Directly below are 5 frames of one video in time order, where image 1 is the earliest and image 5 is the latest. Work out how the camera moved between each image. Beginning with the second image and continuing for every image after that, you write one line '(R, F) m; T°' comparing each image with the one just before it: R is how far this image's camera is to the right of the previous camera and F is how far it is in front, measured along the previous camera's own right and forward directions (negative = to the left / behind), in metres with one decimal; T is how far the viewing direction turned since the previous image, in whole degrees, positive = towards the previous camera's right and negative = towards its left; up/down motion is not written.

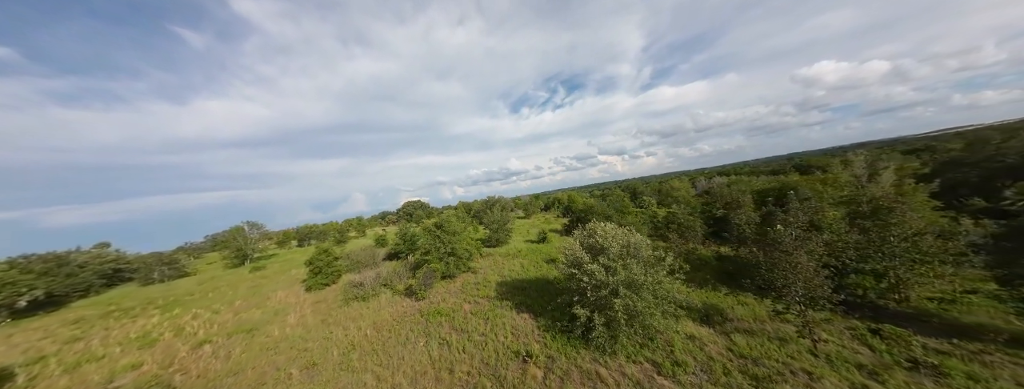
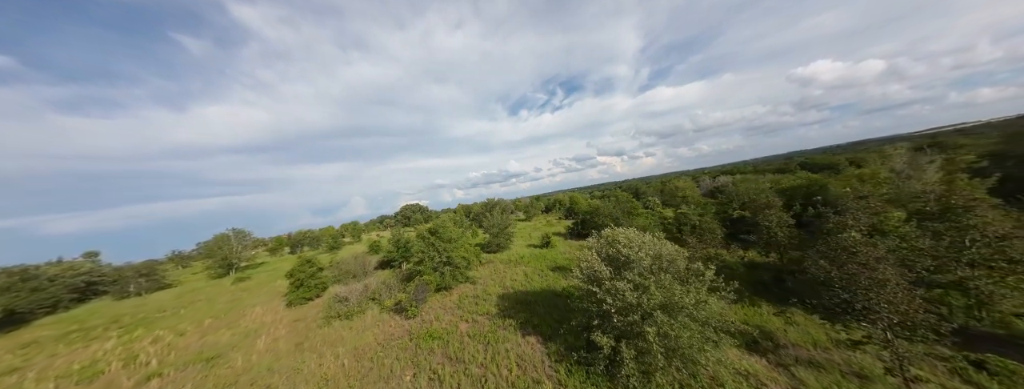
(-0.2, +2.8) m; 0°
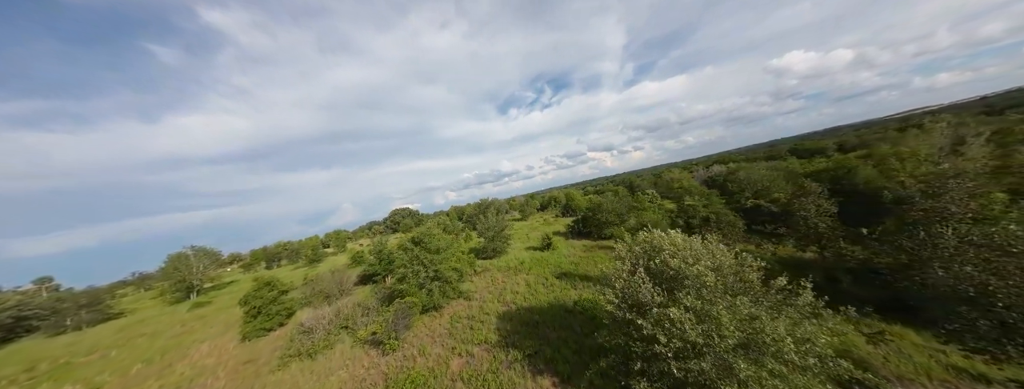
(-0.3, +3.9) m; +2°
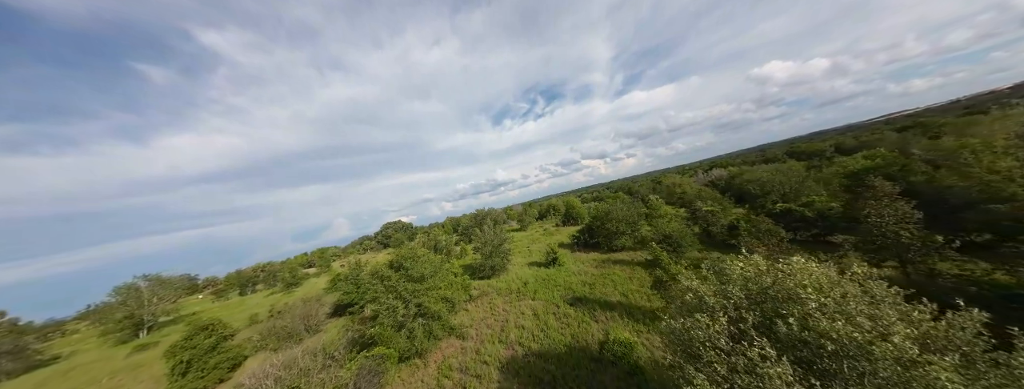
(-0.3, +4.2) m; +1°
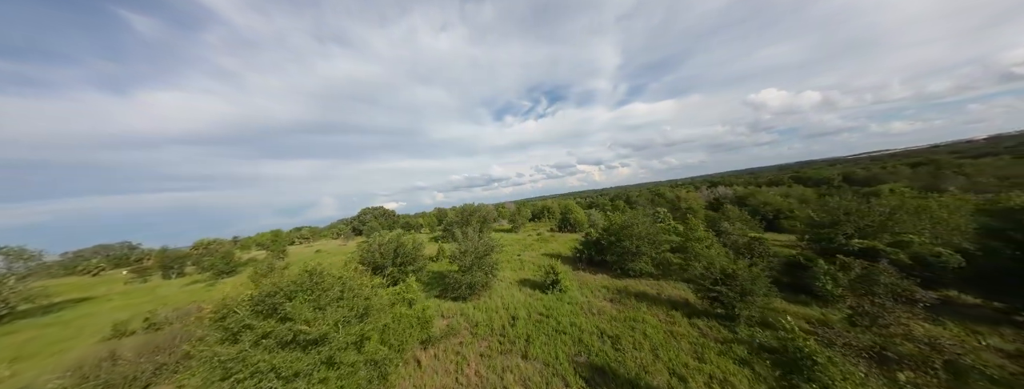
(-0.2, +8.4) m; +2°
